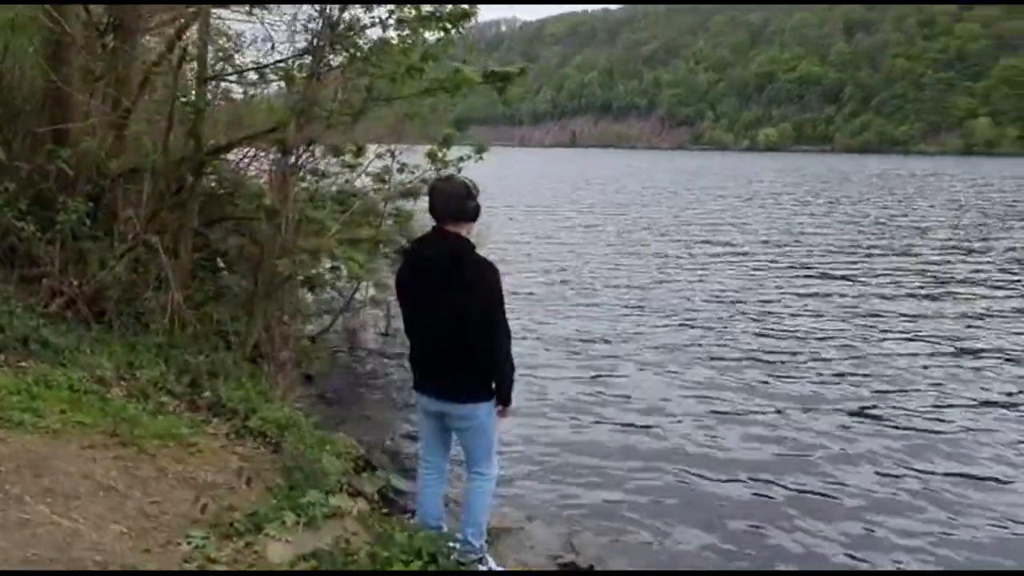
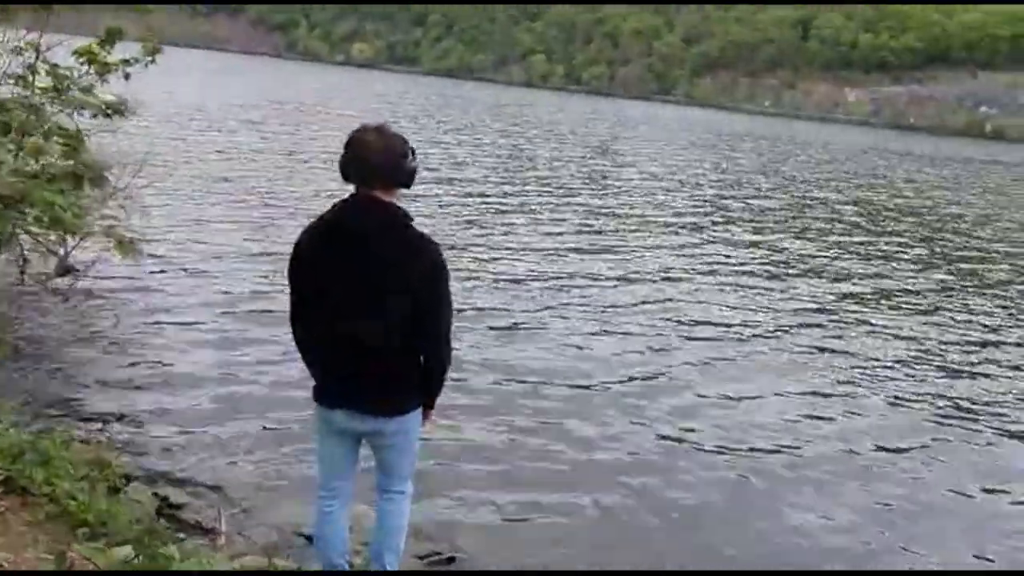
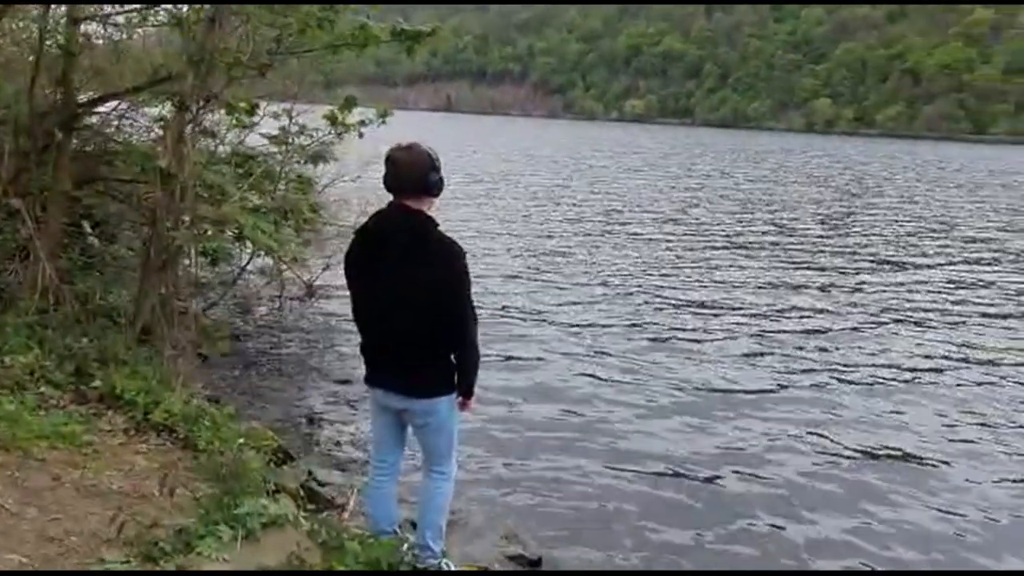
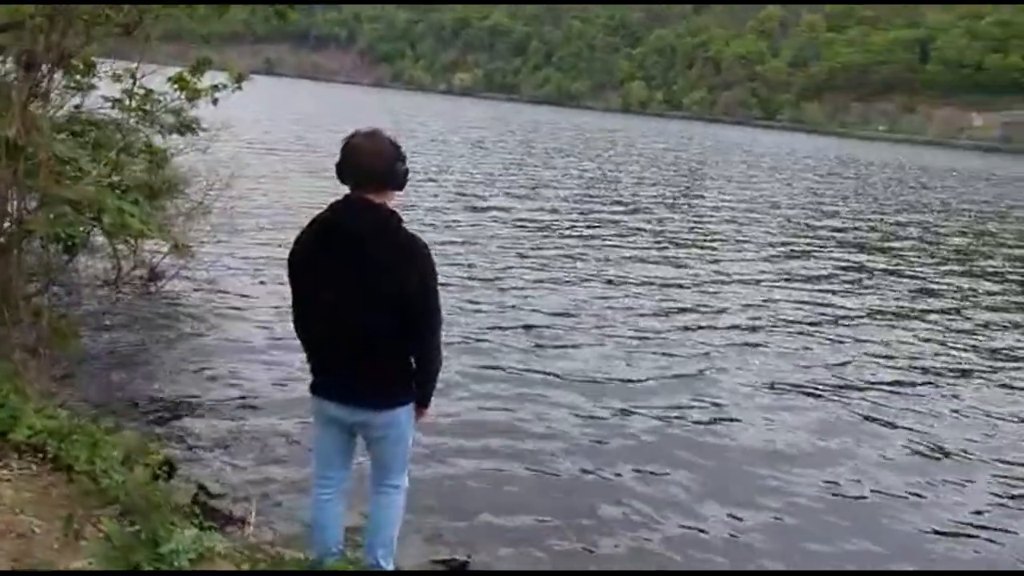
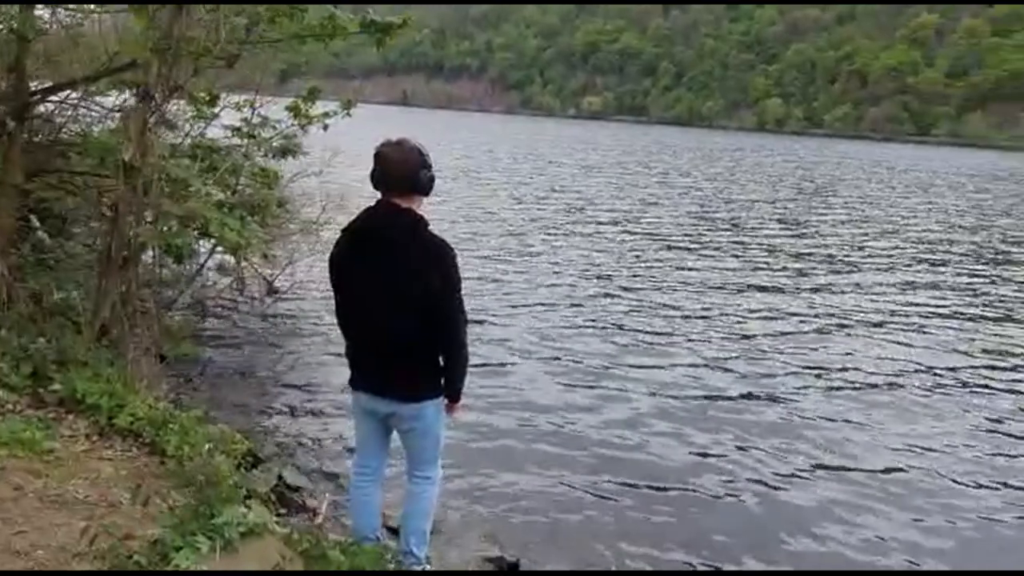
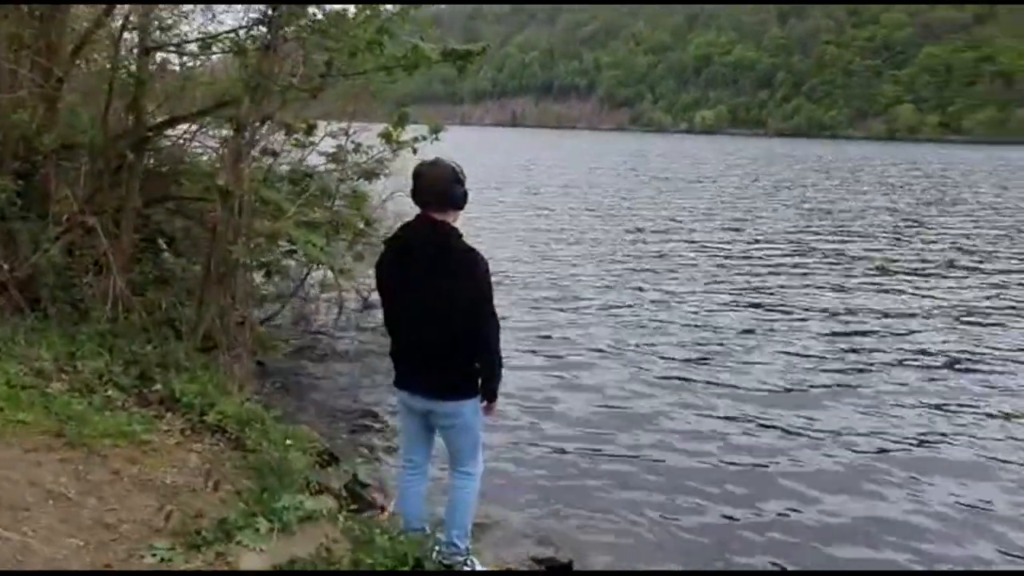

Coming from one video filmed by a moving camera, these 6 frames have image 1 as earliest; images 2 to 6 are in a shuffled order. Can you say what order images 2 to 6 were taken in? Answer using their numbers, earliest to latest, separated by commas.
6, 3, 5, 4, 2
